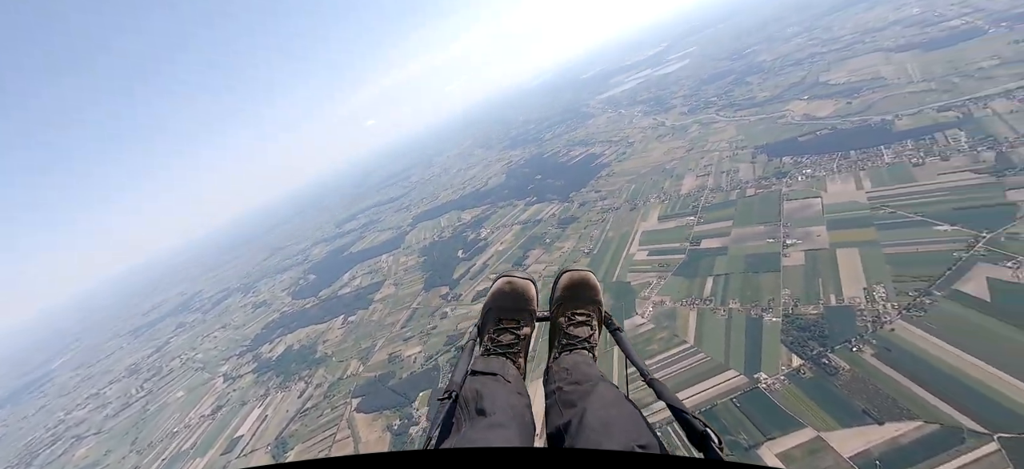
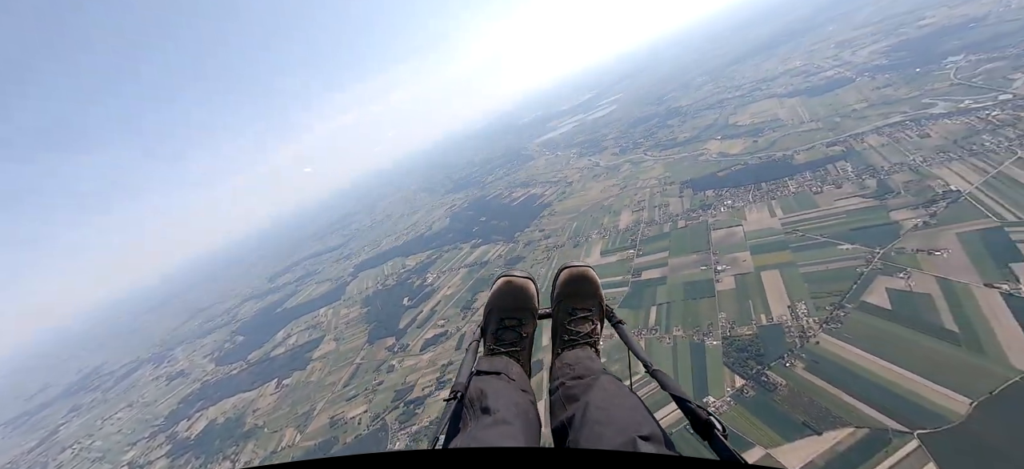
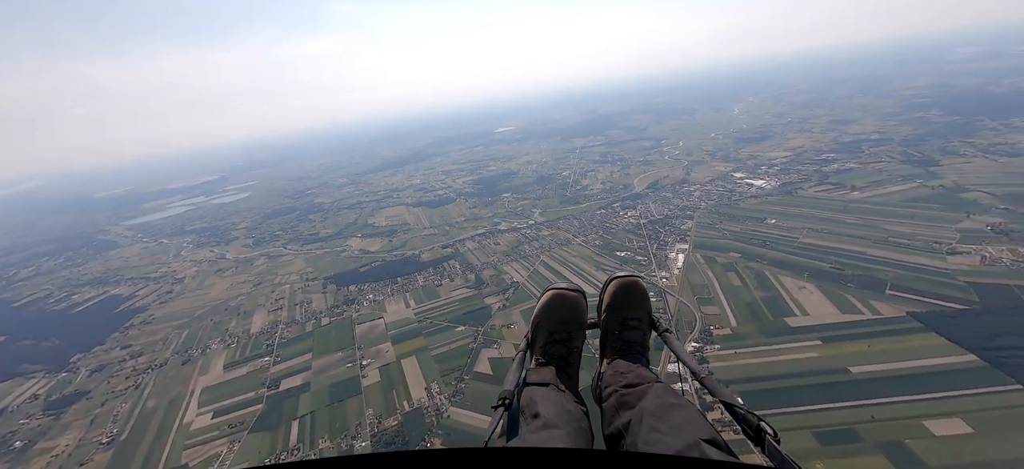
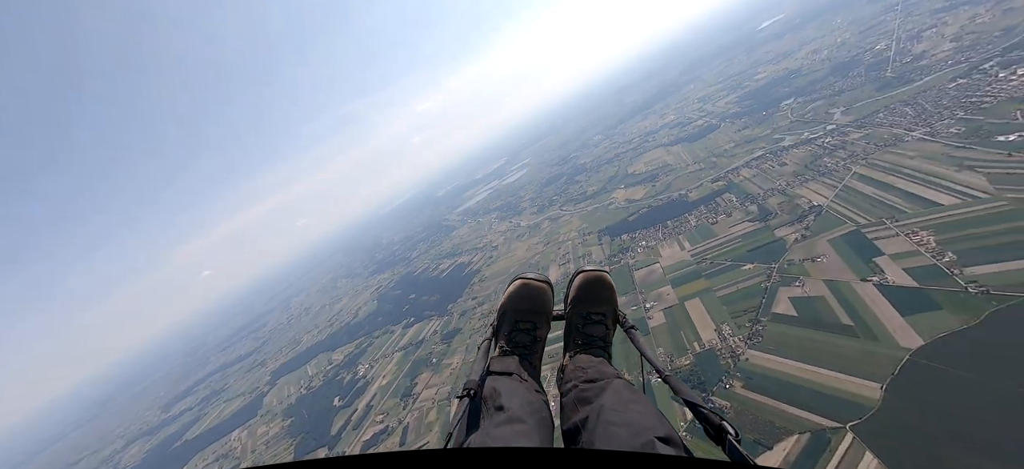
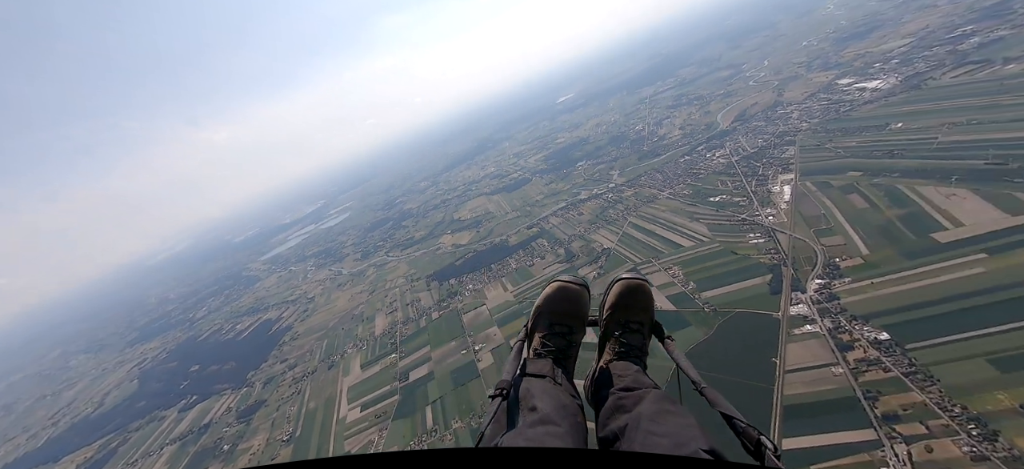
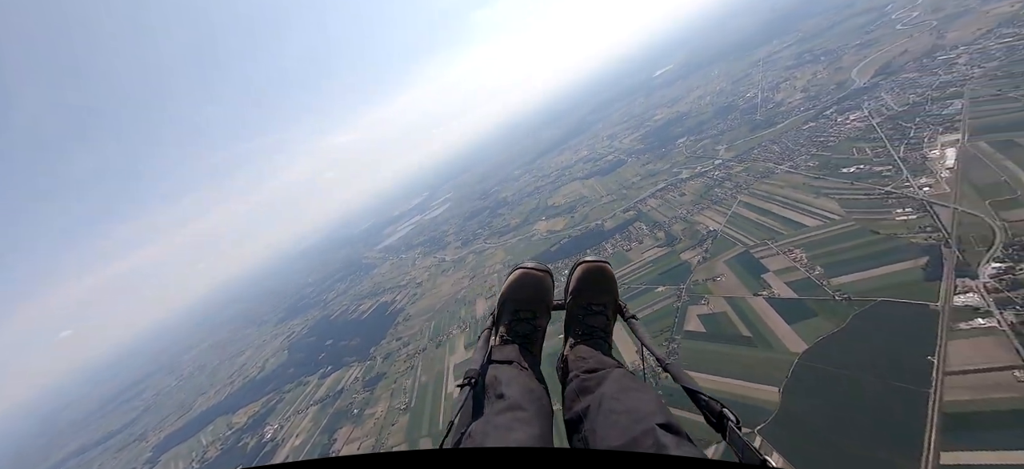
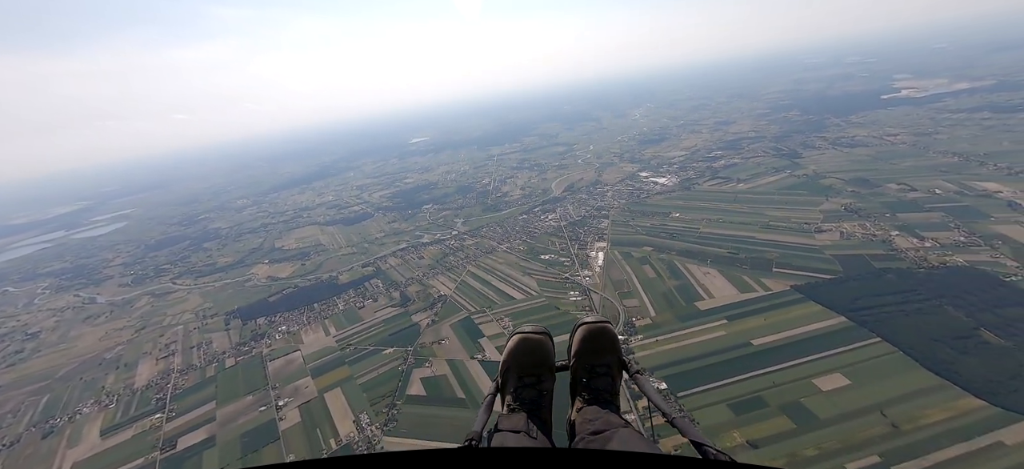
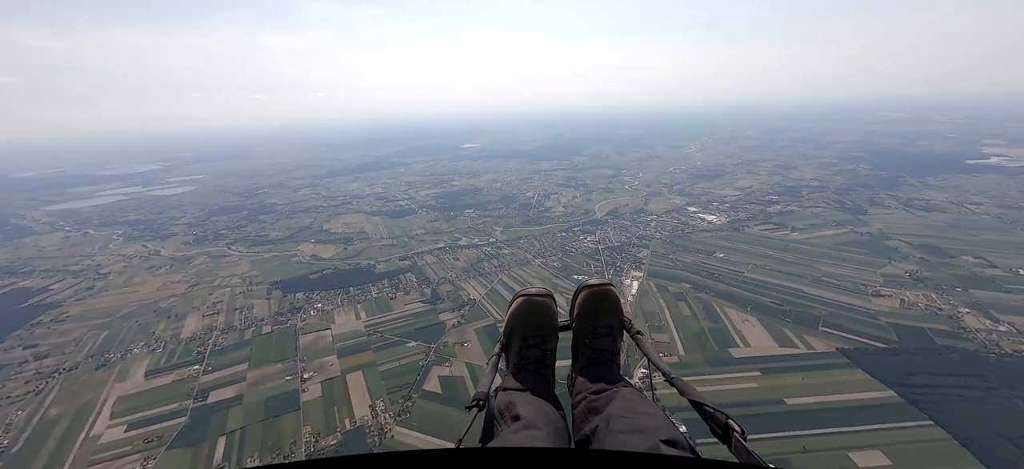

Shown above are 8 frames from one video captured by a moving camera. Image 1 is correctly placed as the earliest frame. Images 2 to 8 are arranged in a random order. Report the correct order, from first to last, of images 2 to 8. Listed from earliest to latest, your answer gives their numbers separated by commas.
2, 4, 6, 5, 3, 8, 7
